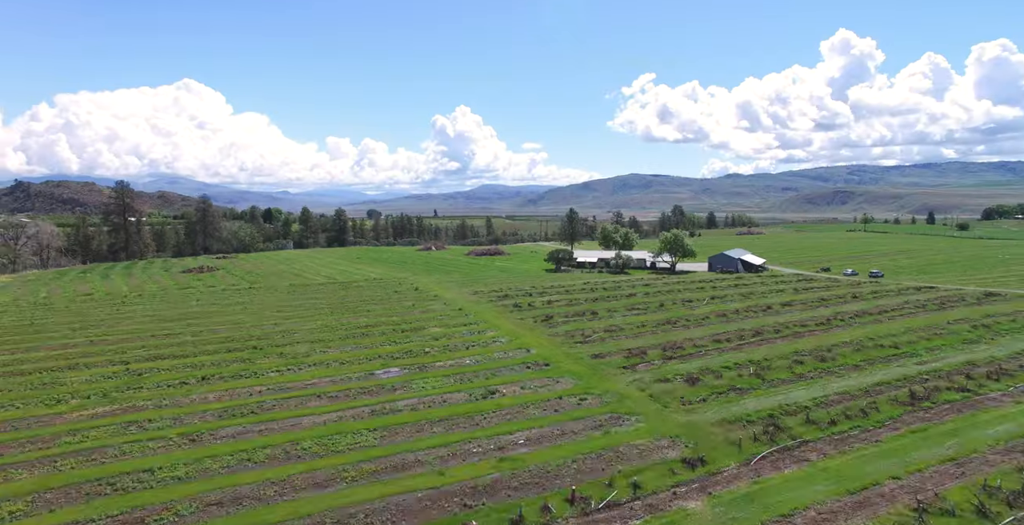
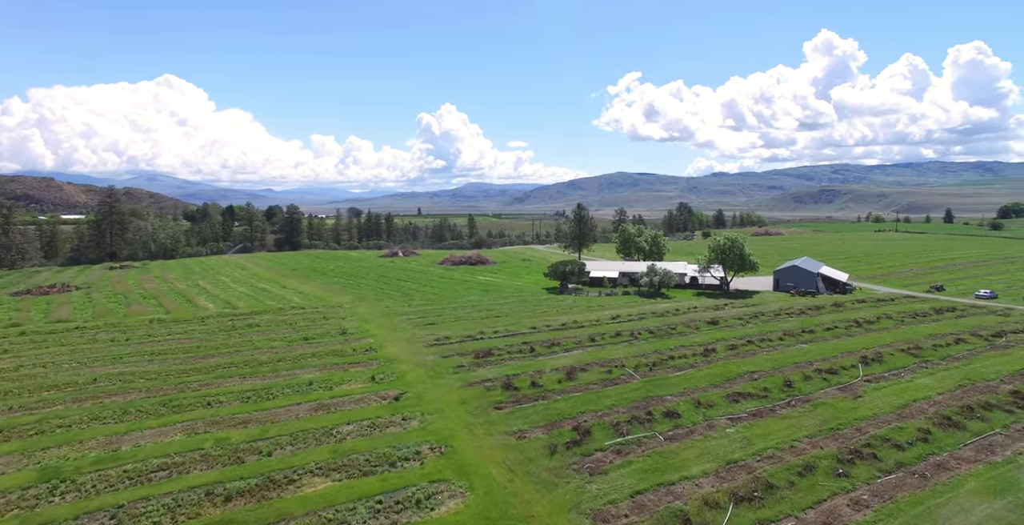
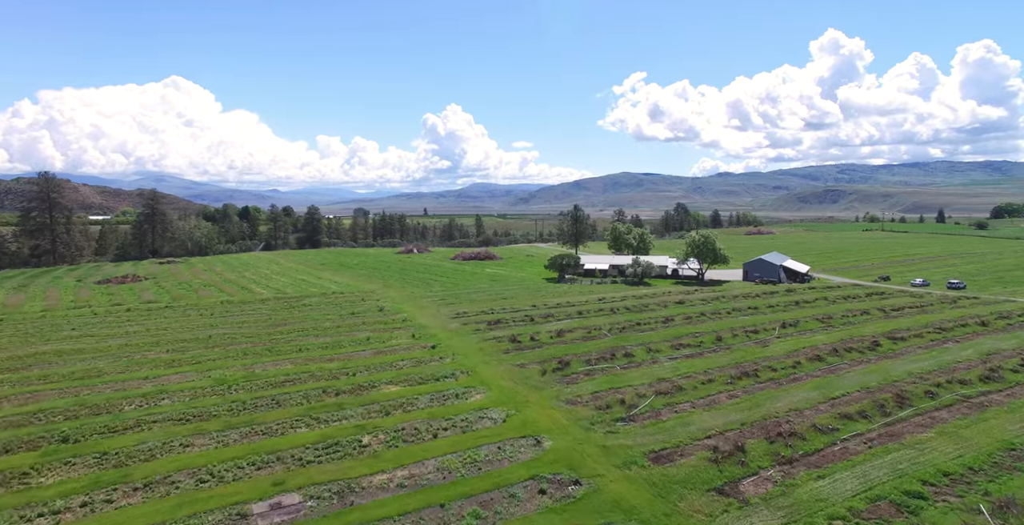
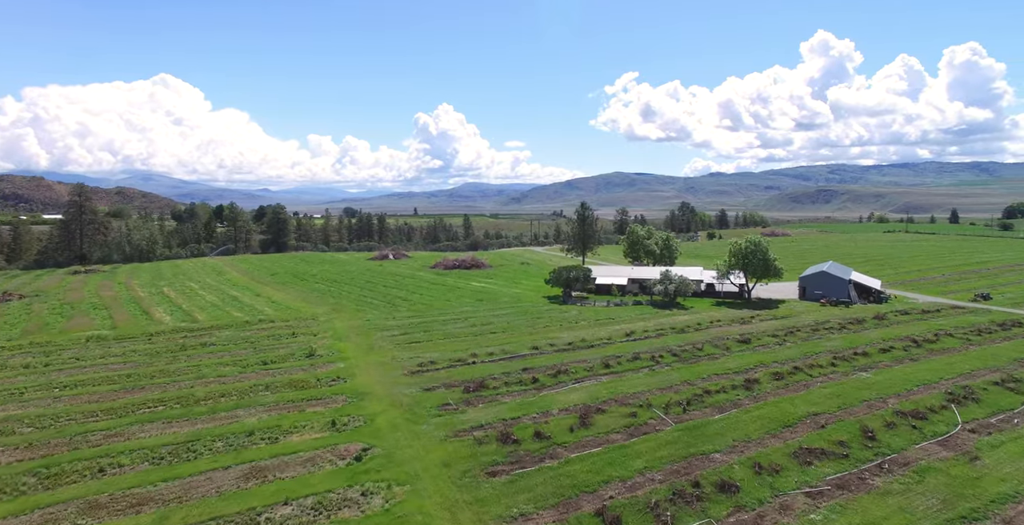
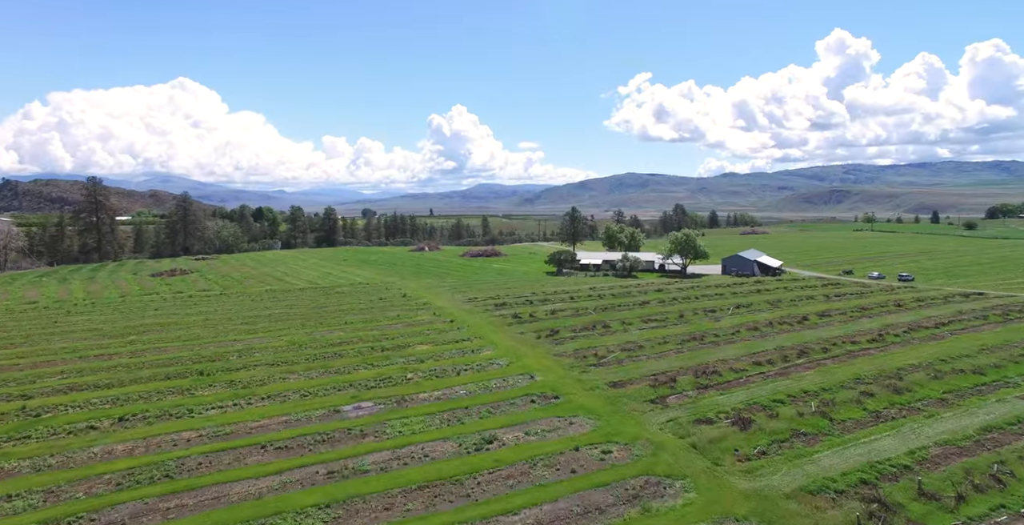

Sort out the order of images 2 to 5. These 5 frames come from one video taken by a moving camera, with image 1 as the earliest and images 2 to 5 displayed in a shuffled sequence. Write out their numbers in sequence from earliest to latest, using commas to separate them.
5, 3, 2, 4
